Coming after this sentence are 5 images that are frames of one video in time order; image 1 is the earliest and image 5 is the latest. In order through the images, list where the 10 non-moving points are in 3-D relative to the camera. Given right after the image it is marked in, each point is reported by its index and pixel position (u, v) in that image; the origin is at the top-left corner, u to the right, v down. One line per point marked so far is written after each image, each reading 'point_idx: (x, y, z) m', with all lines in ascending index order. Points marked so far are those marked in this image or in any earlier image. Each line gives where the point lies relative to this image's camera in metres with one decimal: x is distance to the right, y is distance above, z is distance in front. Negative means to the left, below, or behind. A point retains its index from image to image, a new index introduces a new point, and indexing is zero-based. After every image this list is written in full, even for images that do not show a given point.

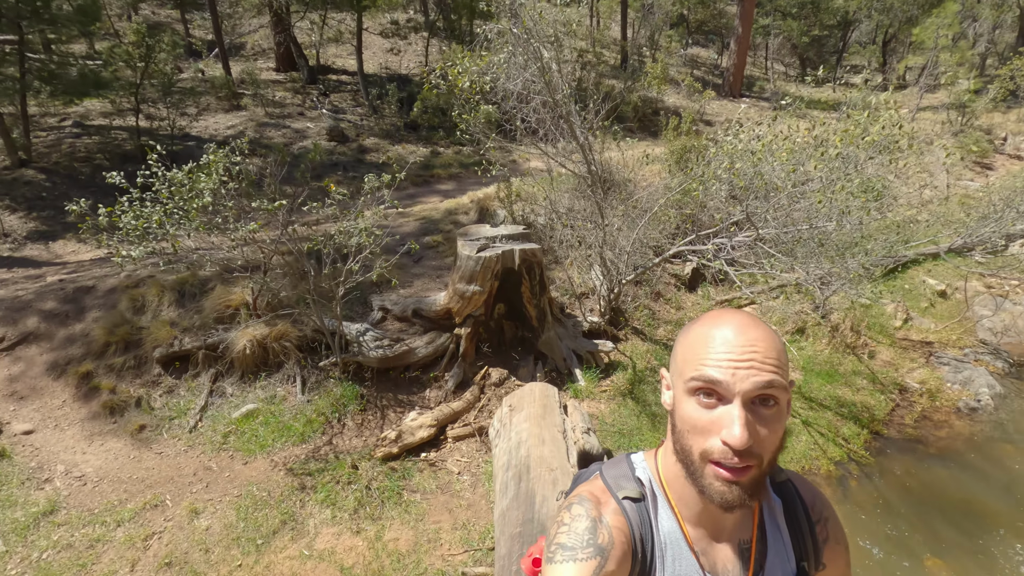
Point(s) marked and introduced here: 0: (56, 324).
0: (-4.6, -0.4, +5.4) m
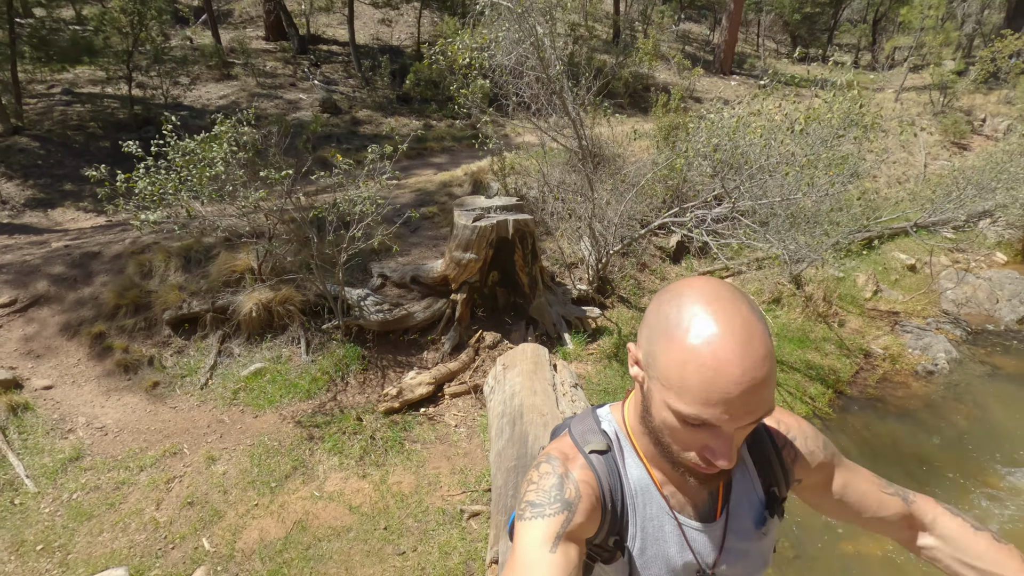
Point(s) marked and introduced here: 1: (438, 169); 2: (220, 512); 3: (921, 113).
0: (-4.7, 0.0, +5.6) m
1: (-1.4, +2.2, +9.7) m
2: (-2.1, -1.6, +3.8) m
3: (+10.7, +4.6, +14.0) m
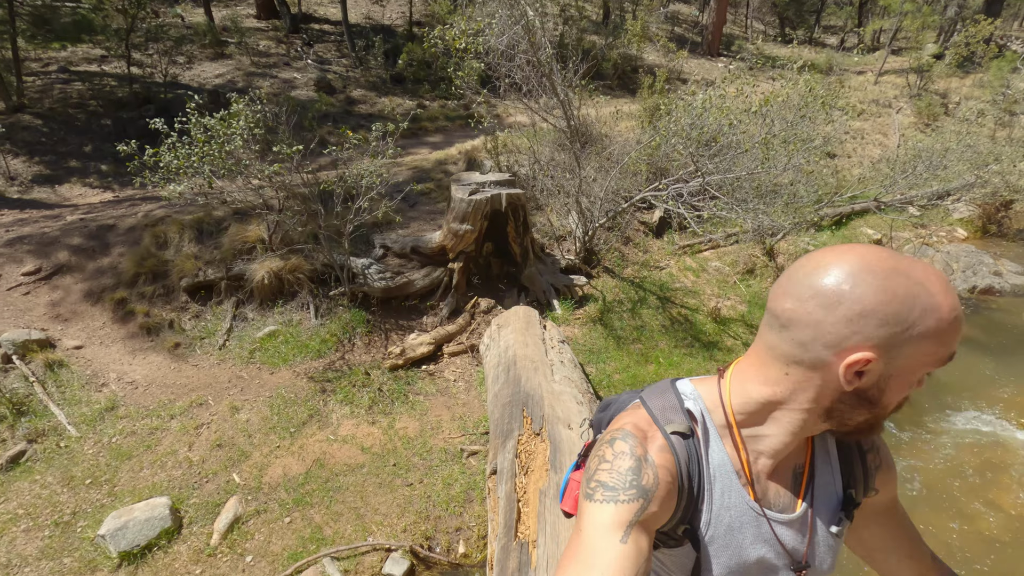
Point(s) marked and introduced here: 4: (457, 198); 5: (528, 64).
0: (-4.8, +0.3, +6.0) m
1: (-1.5, +2.6, +10.1) m
2: (-2.1, -1.3, +4.2) m
3: (+10.4, +5.2, +14.5) m
4: (-0.6, +0.9, +5.5) m
5: (+0.2, +2.8, +6.6) m
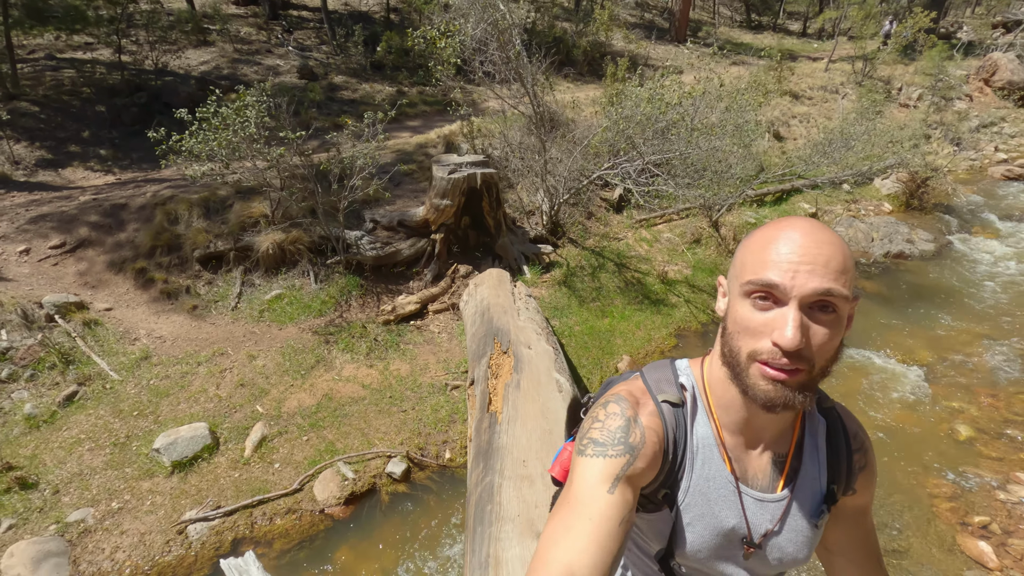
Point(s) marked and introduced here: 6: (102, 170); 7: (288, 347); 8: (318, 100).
0: (-5.1, +0.7, +6.7) m
1: (-2.0, +3.2, +10.8) m
2: (-2.4, -1.0, +5.1) m
3: (+9.7, +6.0, +15.6) m
4: (-0.9, +1.3, +6.3) m
5: (-0.2, +3.2, +7.4) m
6: (-6.9, +2.0, +8.9) m
7: (-2.4, -0.6, +5.6) m
8: (-4.1, +3.9, +11.1) m
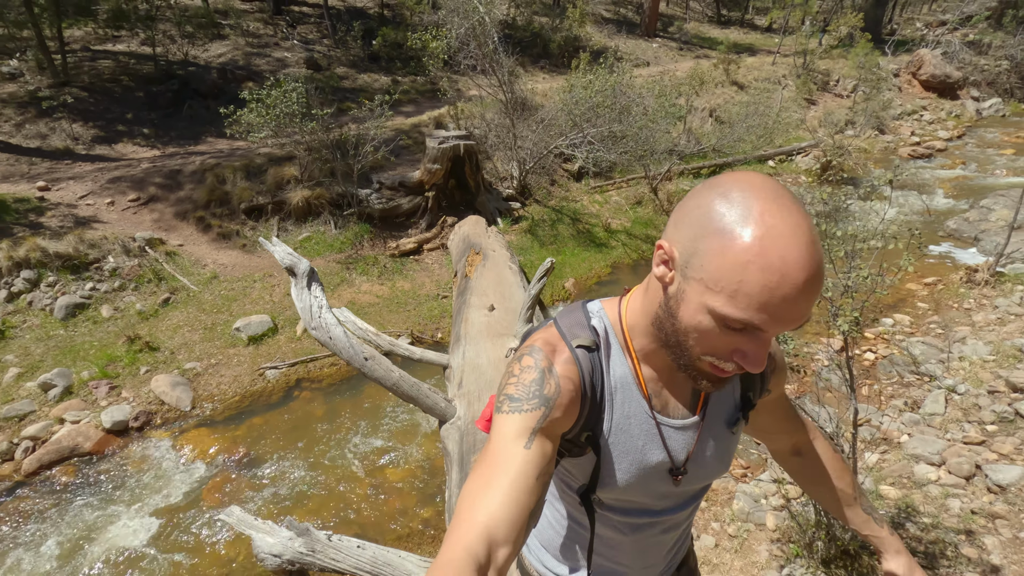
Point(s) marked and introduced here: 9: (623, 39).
0: (-5.5, +1.5, +8.5) m
1: (-2.5, +4.1, +12.7) m
2: (-2.7, -0.1, +7.0) m
3: (+9.1, +7.1, +17.6) m
4: (-1.3, +2.2, +8.2) m
5: (-0.6, +4.1, +9.3) m
6: (-7.3, +2.9, +10.7) m
7: (-2.7, +0.2, +7.5) m
8: (-4.6, +4.8, +12.9) m
9: (+4.0, +9.0, +19.6) m
